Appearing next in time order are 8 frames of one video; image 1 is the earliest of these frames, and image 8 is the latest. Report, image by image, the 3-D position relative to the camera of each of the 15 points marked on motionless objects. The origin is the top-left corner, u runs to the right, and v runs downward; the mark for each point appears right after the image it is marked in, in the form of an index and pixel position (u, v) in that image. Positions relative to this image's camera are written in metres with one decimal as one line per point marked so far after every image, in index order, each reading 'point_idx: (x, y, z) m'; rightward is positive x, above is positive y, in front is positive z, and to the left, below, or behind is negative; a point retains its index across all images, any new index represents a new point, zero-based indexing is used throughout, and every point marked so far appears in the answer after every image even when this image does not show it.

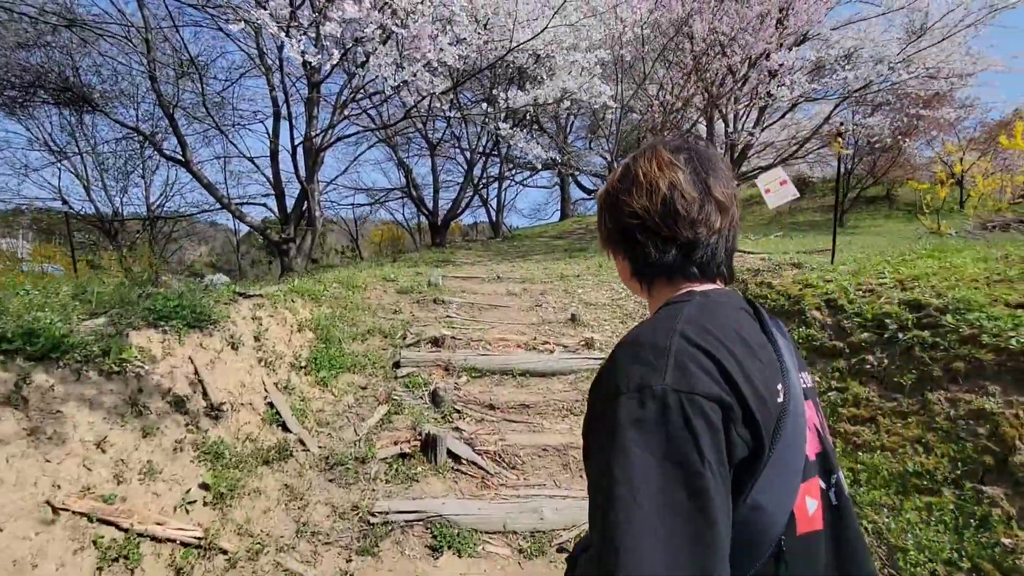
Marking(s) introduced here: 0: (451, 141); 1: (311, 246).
0: (-1.6, +4.0, +13.6) m
1: (-3.8, +0.8, +9.5) m
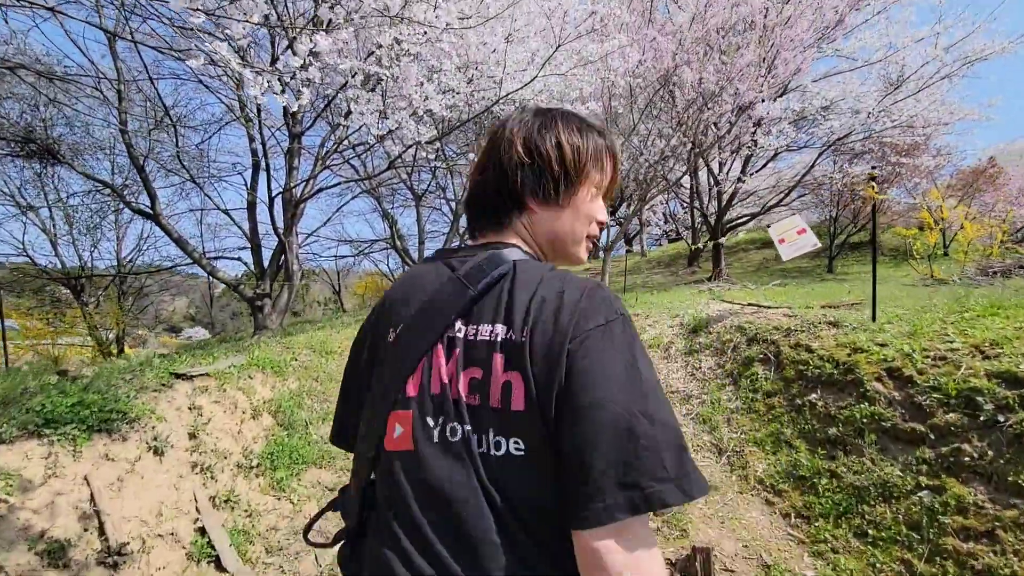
0: (-1.9, +2.6, +13.3) m
1: (-4.0, -0.2, +8.9) m
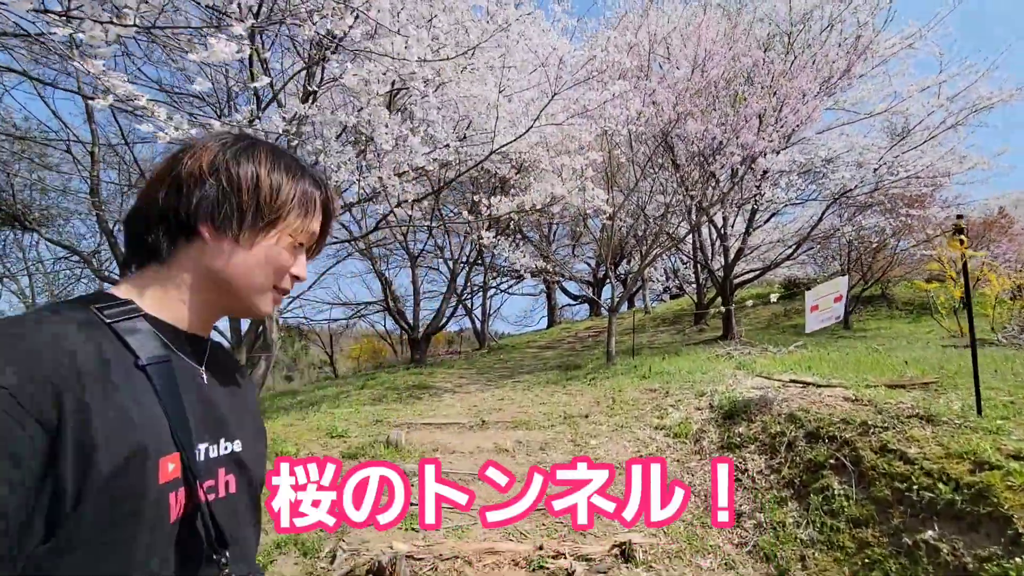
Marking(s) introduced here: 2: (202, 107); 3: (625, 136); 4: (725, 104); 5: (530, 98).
0: (-2.0, +0.9, +12.8) m
1: (-4.0, -1.4, +8.1) m
2: (-4.3, +2.5, +7.0) m
3: (+2.0, +2.7, +8.8) m
4: (+3.8, +3.3, +9.0) m
5: (+0.3, +3.2, +8.3) m
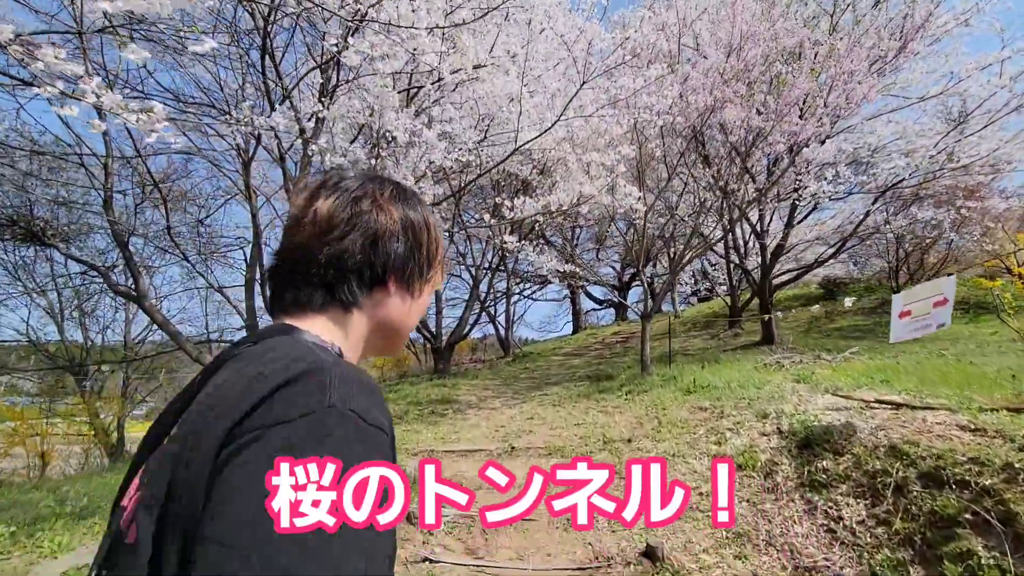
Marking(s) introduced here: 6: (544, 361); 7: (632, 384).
0: (-1.4, +0.7, +12.4) m
1: (-3.6, -1.6, +7.8) m
2: (-4.0, +2.4, +6.8) m
3: (+2.4, +2.7, +8.3) m
4: (+4.2, +3.2, +8.3) m
5: (+0.6, +3.1, +7.9) m
6: (+0.9, -2.1, +14.6) m
7: (+1.7, -1.4, +7.1) m
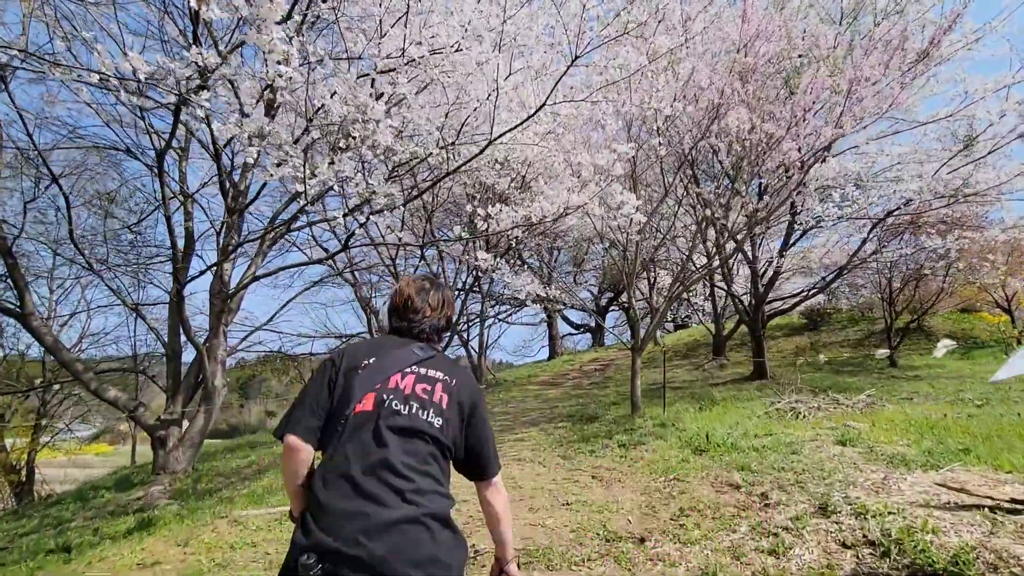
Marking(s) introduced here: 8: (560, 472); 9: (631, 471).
0: (-2.0, +0.2, +11.3) m
1: (-4.0, -1.8, +6.5) m
2: (-4.3, +2.2, +5.6) m
3: (+2.1, +2.2, +7.4) m
4: (+3.9, +2.8, +7.6) m
5: (+0.3, +2.7, +6.9) m
6: (+0.2, -2.8, +13.5) m
7: (+1.3, -1.7, +6.0) m
8: (+0.4, -1.8, +4.9) m
9: (+1.1, -1.7, +4.6) m
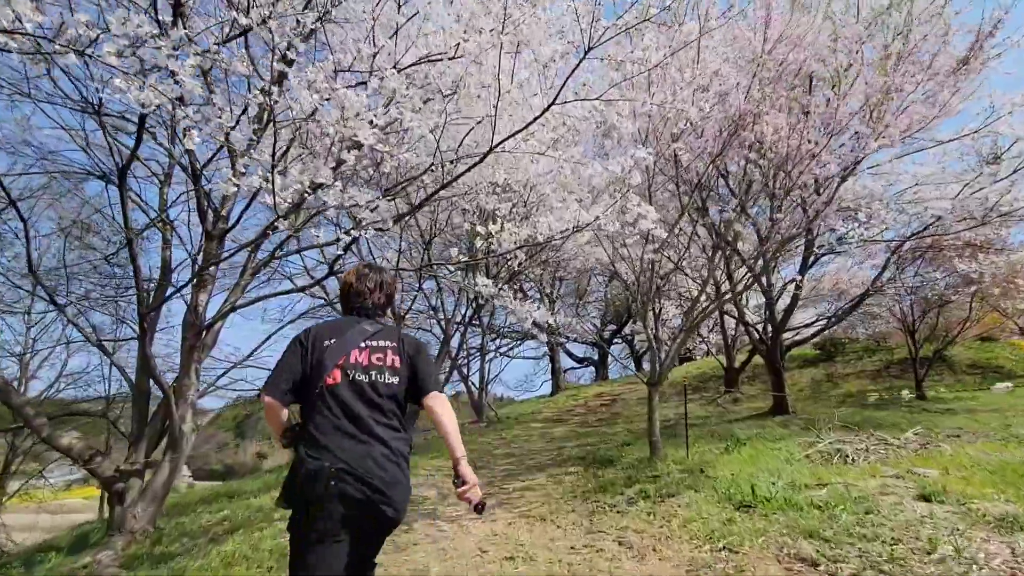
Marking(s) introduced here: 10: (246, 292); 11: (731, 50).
0: (-1.9, -0.5, +10.7) m
1: (-3.9, -2.2, +5.7) m
2: (-4.2, +1.8, +5.1) m
3: (+2.1, +1.8, +7.0) m
4: (+3.9, +2.4, +7.1) m
5: (+0.4, +2.3, +6.5) m
6: (+0.3, -3.6, +12.6) m
7: (+1.4, -2.0, +5.3) m
8: (+0.5, -2.0, +4.1) m
9: (+1.1, -1.9, +3.9) m
10: (-3.7, -0.1, +6.9) m
11: (+3.0, +3.3, +7.0) m
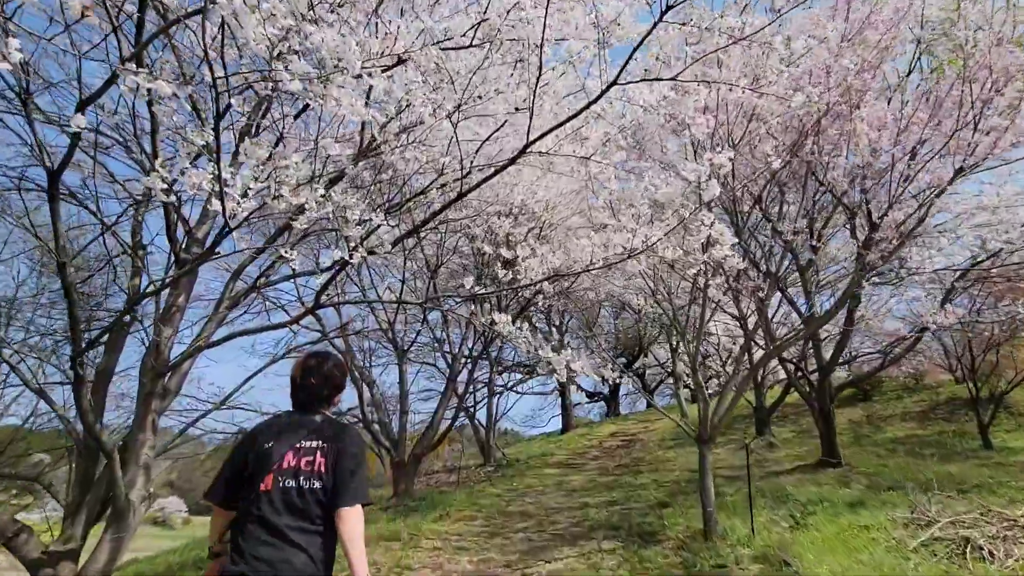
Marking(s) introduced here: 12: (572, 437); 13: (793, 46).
0: (-1.7, -1.1, +9.6) m
1: (-3.7, -2.5, +4.6) m
2: (-4.0, +1.5, +4.2) m
3: (+2.4, +1.4, +6.0) m
4: (+4.1, +2.0, +6.2) m
5: (+0.6, +1.9, +5.6) m
6: (+0.5, -4.3, +11.4) m
7: (+1.6, -2.3, +4.1) m
8: (+0.7, -2.2, +3.0) m
9: (+1.3, -2.1, +2.7) m
10: (-3.4, -0.5, +5.9) m
11: (+3.2, +2.8, +6.1) m
12: (+2.4, -5.7, +19.2) m
13: (+3.3, +3.0, +6.3) m
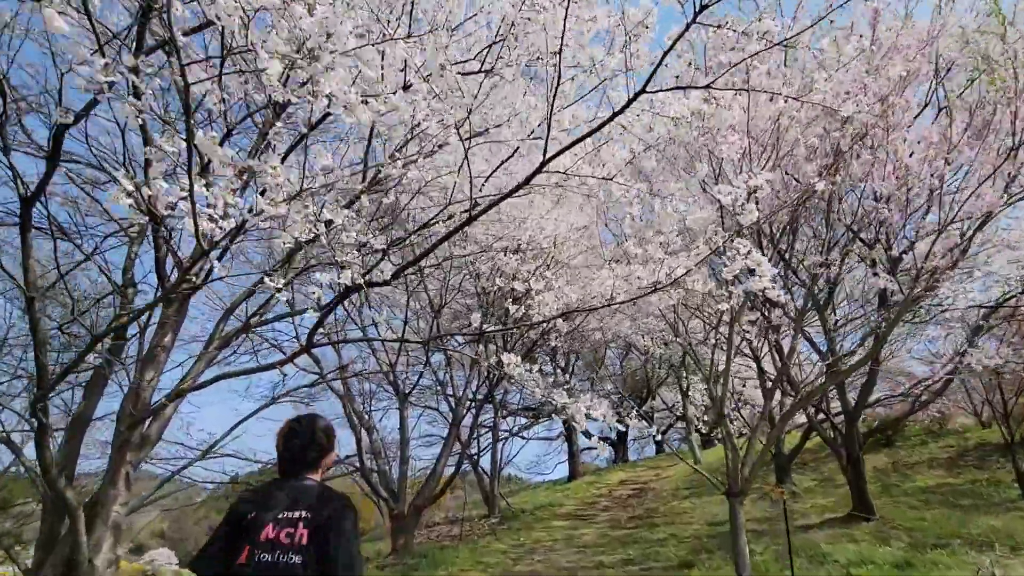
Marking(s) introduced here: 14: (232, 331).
0: (-1.5, -1.8, +9.2) m
1: (-3.6, -2.9, +4.0) m
2: (-3.9, +1.2, +4.0) m
3: (+2.5, +1.0, +5.7) m
4: (+4.2, +1.5, +6.0) m
5: (+0.7, +1.5, +5.4) m
6: (+0.7, -5.2, +10.6) m
7: (+1.7, -2.6, +3.6) m
8: (+0.8, -2.4, +2.4) m
9: (+1.4, -2.2, +2.2) m
10: (-3.3, -0.9, +5.5) m
11: (+3.3, +2.4, +6.0) m
12: (+2.6, -7.2, +18.3) m
13: (+3.4, +2.5, +6.1) m
14: (-3.2, -0.5, +5.7) m
